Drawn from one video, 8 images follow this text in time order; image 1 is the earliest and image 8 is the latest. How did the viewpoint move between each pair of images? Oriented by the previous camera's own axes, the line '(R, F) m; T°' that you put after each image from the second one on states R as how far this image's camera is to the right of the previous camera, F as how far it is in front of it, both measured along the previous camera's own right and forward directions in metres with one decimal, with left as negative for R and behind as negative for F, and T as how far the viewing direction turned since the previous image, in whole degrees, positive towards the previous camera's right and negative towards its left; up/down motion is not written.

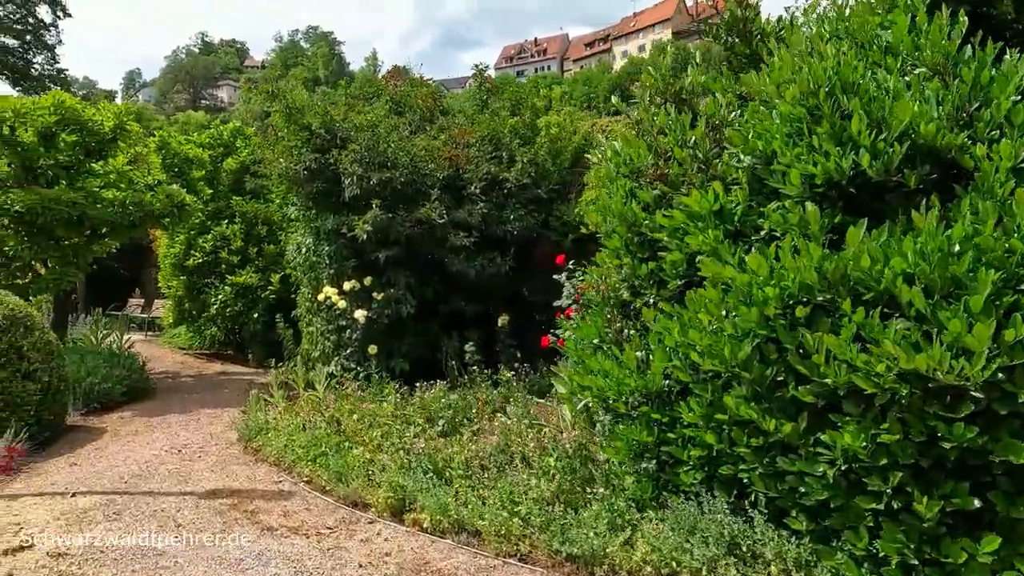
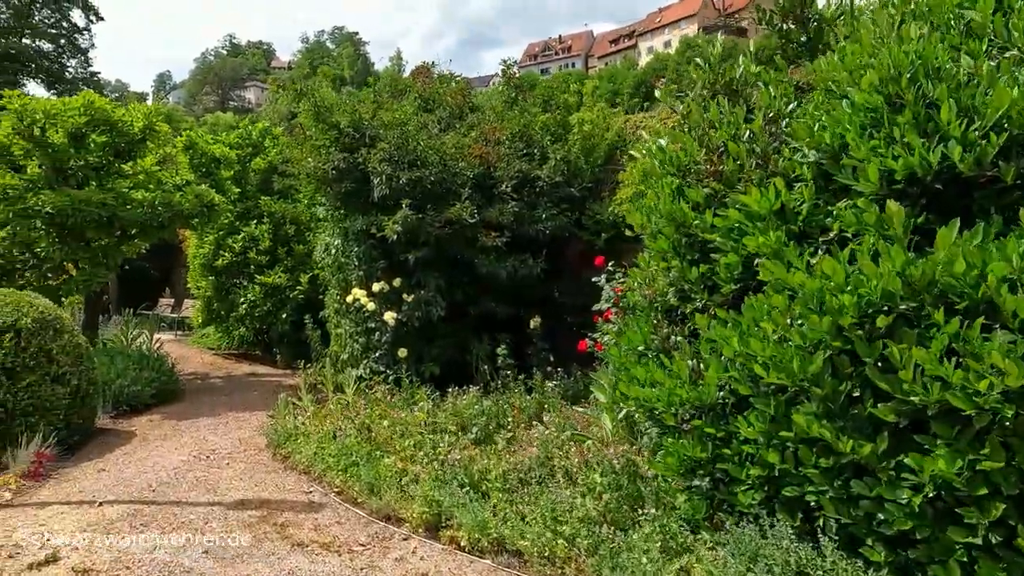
(-0.1, +0.2) m; -2°
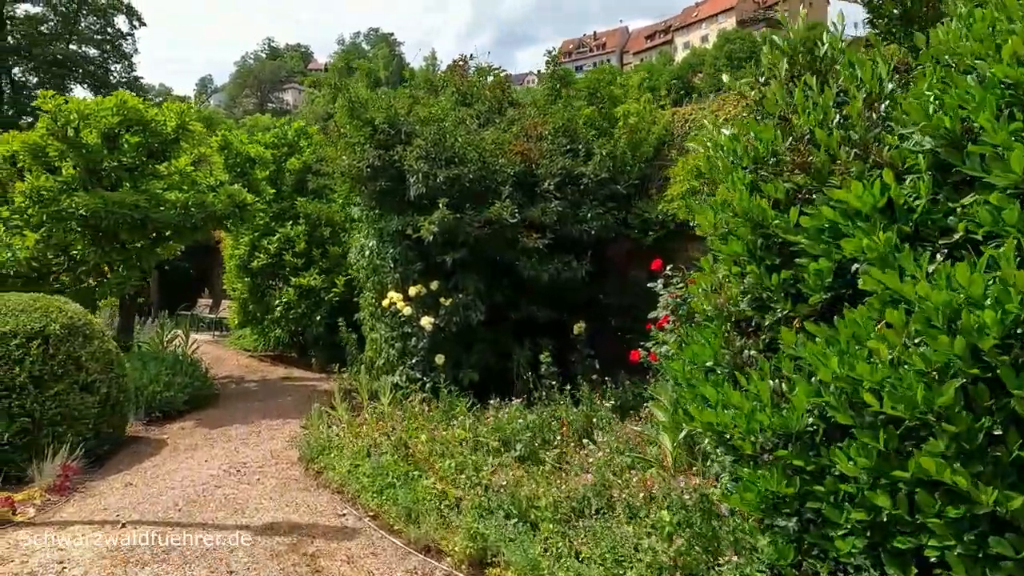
(-0.1, +0.3) m; -3°
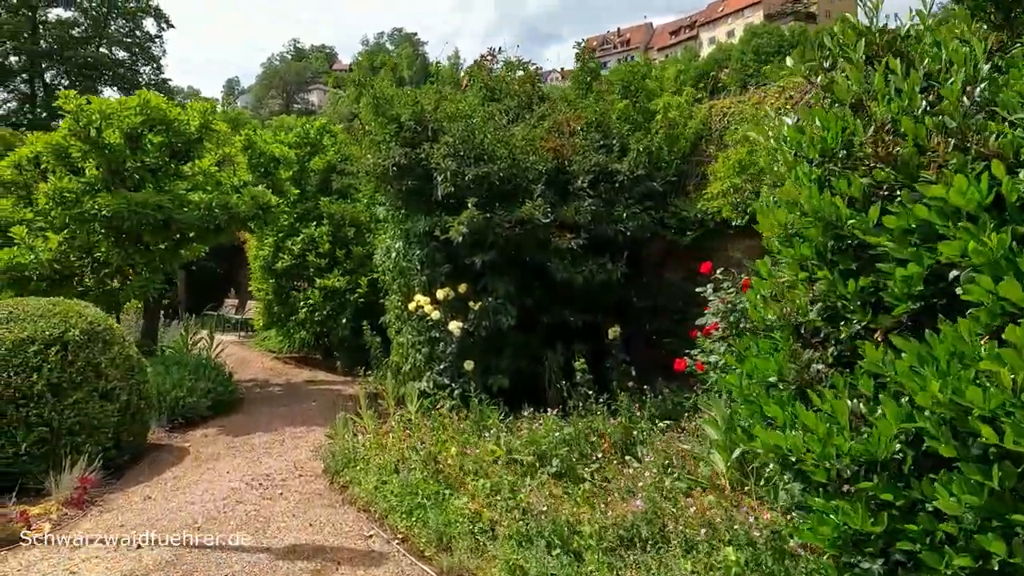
(-0.1, +0.2) m; -2°
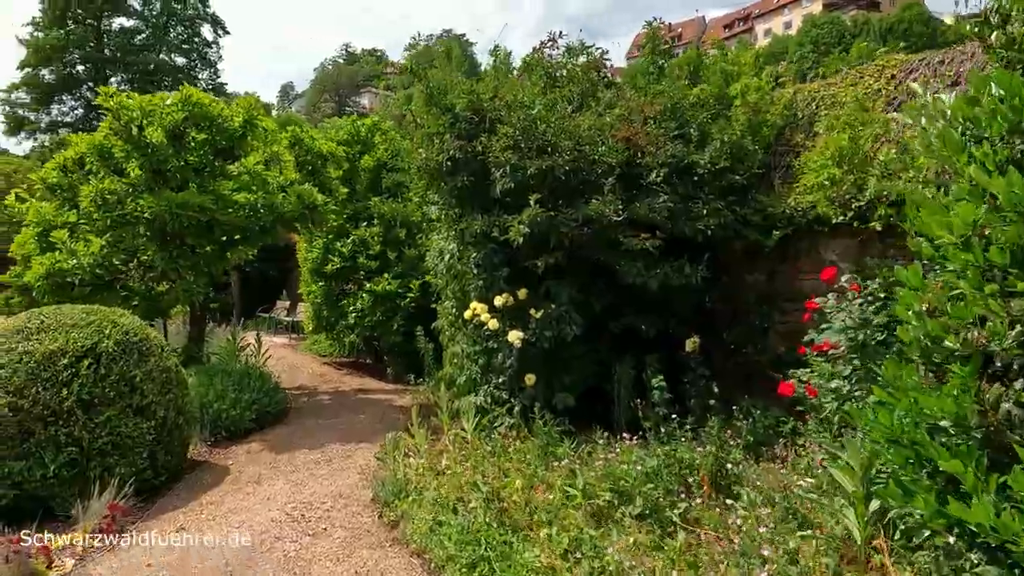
(-0.1, +0.5) m; -4°
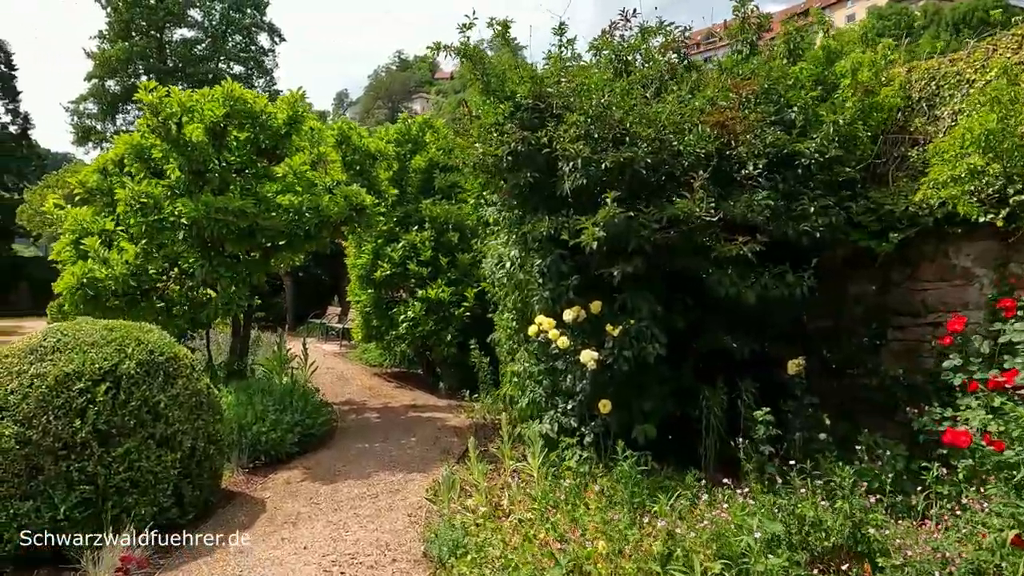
(-0.1, +0.6) m; -4°
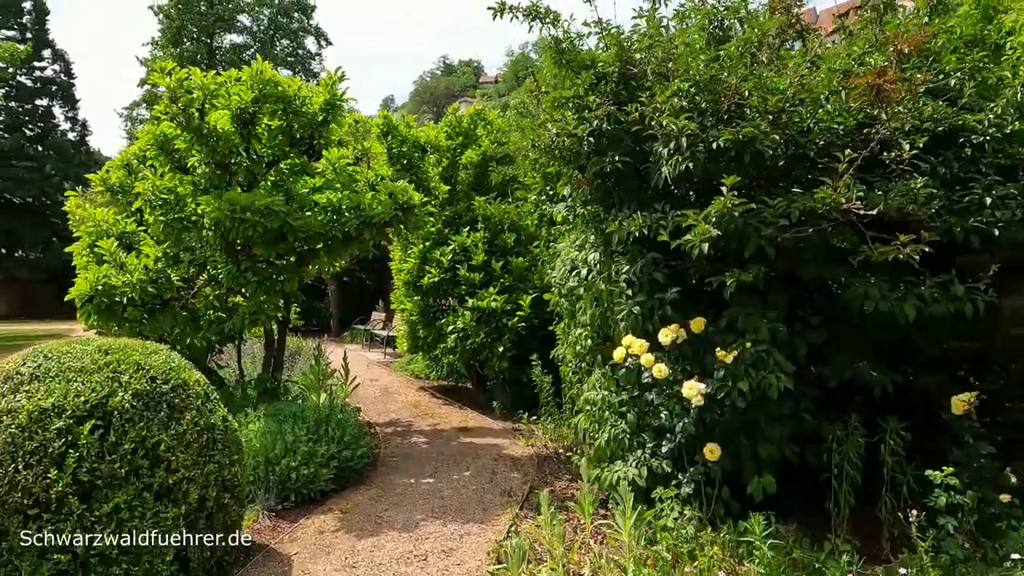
(-0.2, +0.8) m; -4°
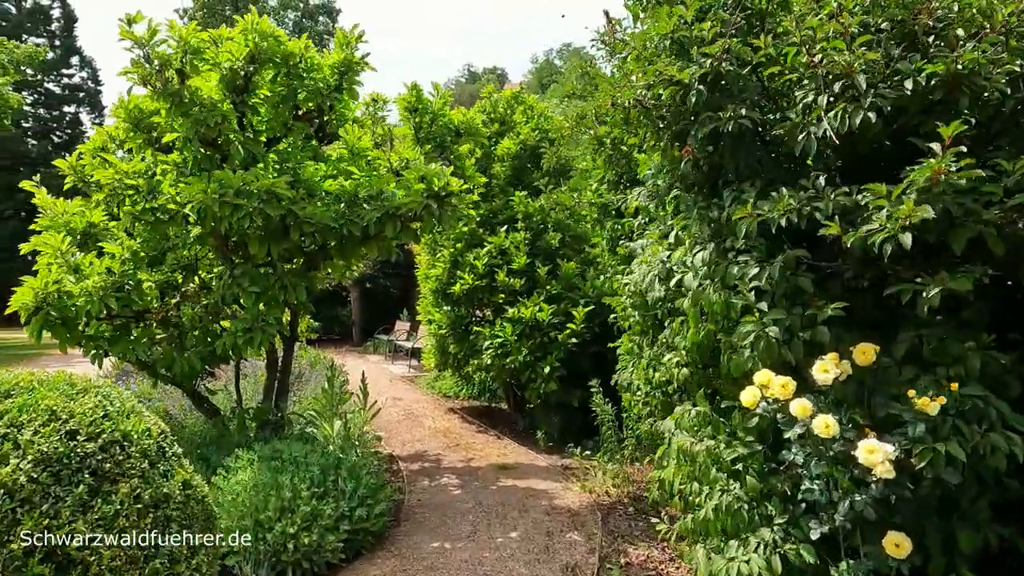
(-0.2, +1.0) m; -2°
